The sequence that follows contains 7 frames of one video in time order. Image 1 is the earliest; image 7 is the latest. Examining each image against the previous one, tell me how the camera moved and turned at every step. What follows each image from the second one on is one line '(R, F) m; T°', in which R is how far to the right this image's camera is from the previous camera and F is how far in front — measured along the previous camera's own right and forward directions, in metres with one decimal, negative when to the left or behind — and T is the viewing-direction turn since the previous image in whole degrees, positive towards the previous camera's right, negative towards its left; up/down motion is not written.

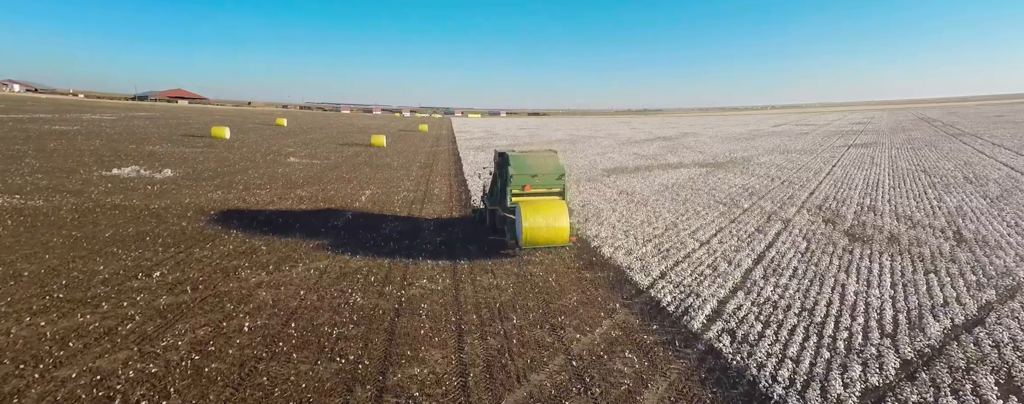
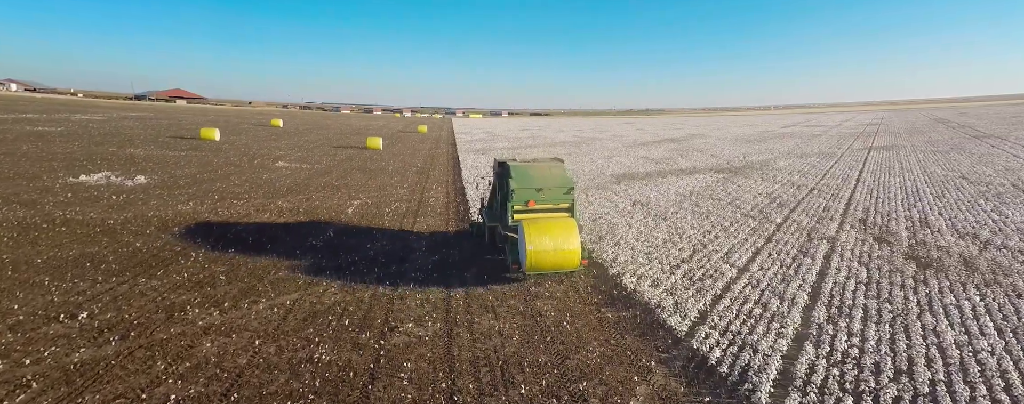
(-0.1, +1.5) m; 0°
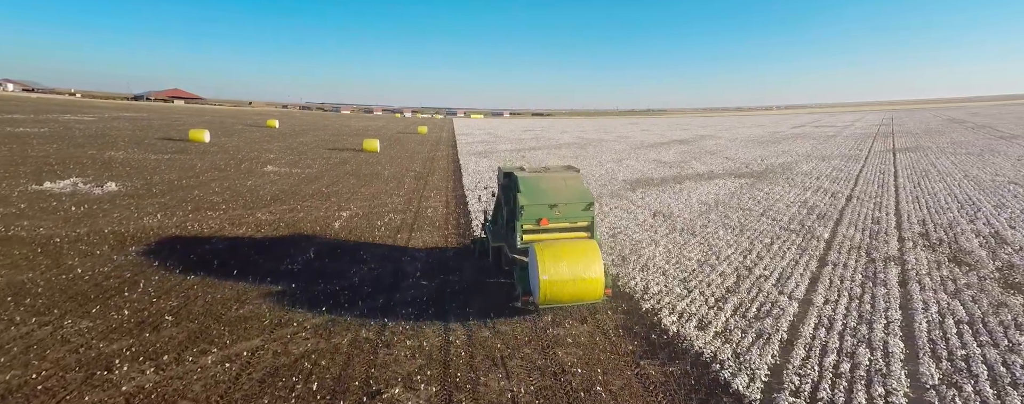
(-0.2, +1.5) m; 0°
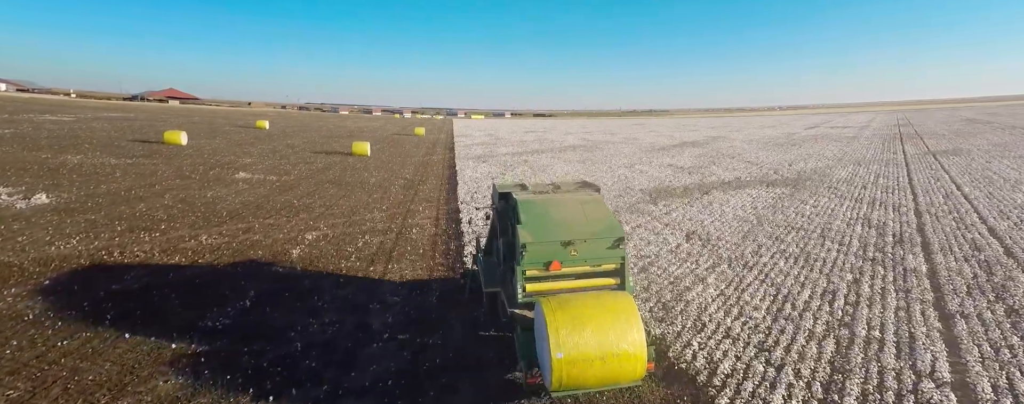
(-0.1, +2.4) m; 0°
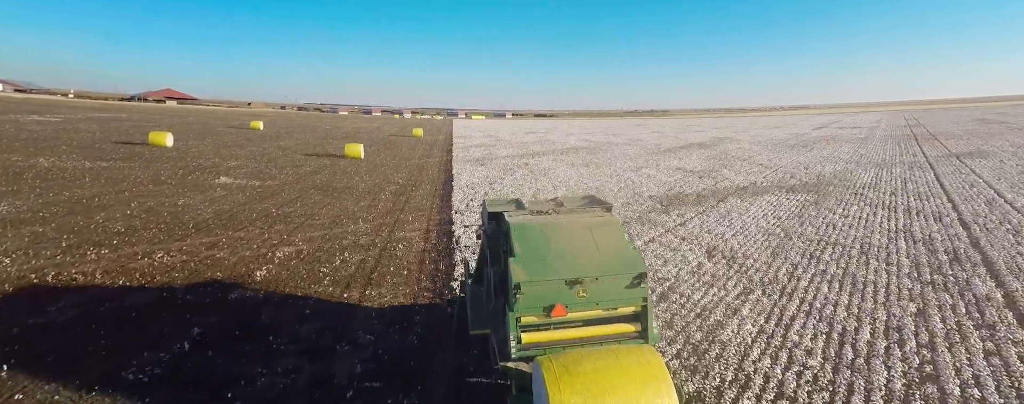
(0.0, +1.3) m; 0°
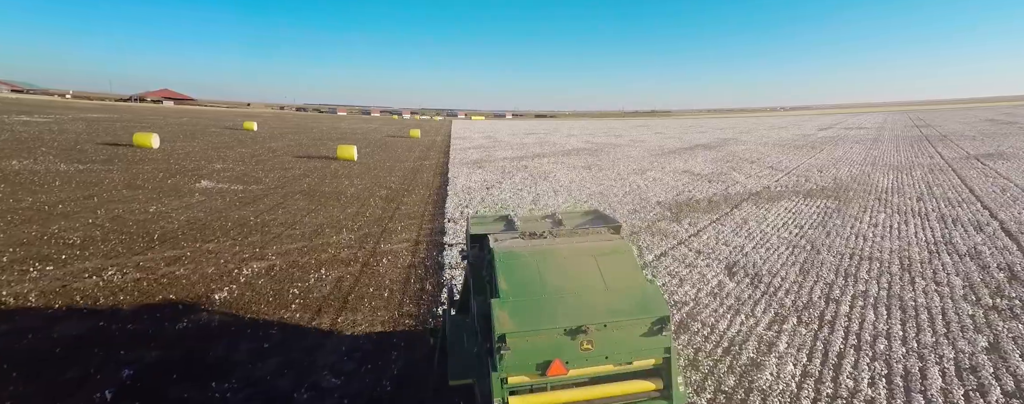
(+0.1, +1.0) m; 0°
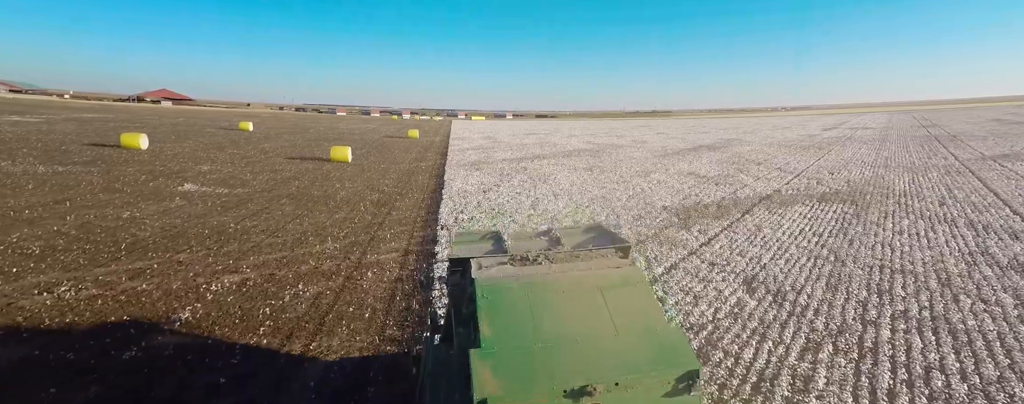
(+0.1, +0.8) m; 0°
